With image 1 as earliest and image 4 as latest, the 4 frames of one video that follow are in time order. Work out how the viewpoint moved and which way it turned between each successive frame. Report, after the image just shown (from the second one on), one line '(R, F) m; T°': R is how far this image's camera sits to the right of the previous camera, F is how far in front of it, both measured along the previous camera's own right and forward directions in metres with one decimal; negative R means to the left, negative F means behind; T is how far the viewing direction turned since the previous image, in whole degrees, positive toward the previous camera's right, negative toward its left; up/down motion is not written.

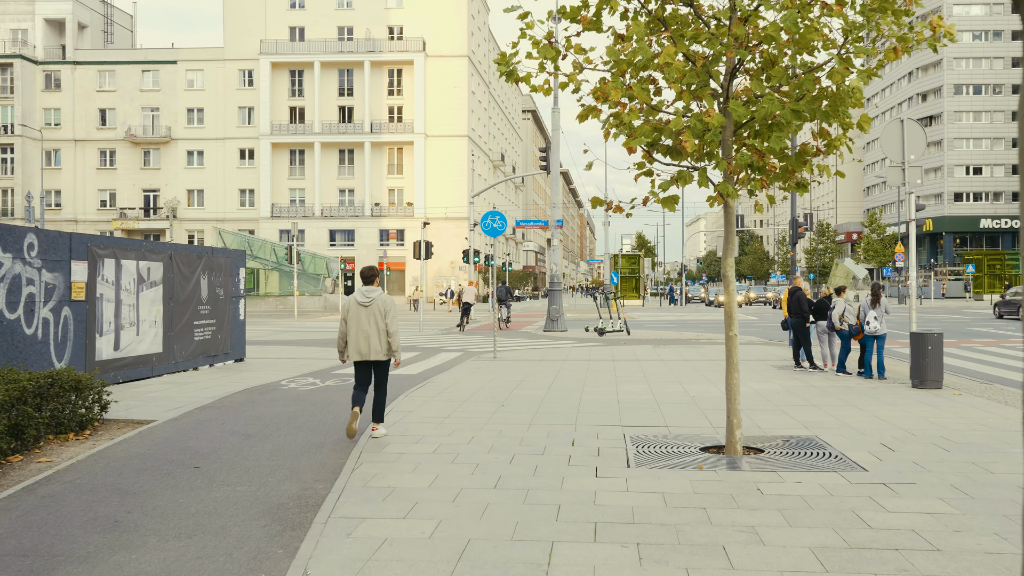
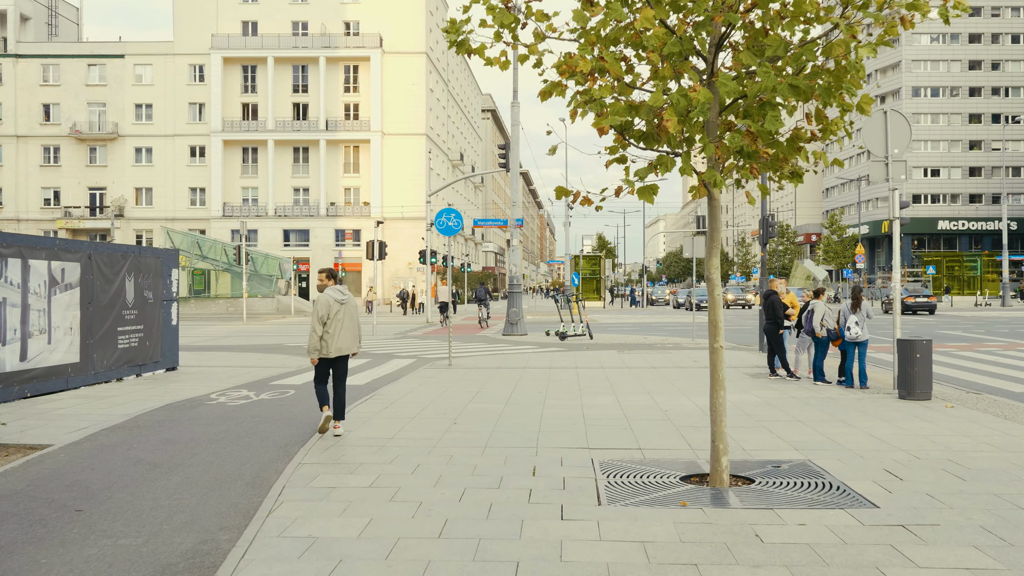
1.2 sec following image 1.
(+0.1, +1.0) m; +3°
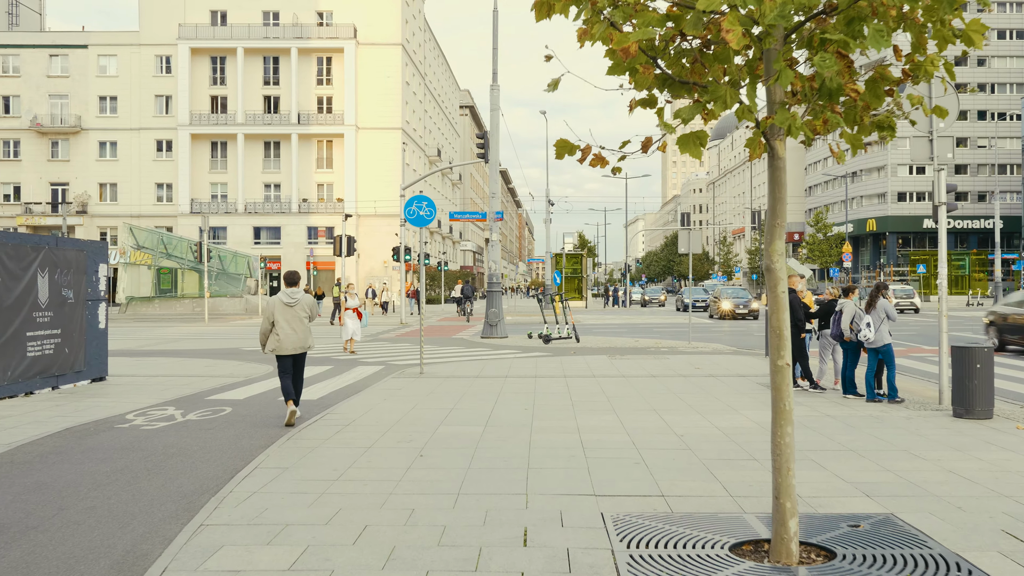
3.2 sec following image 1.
(0.0, +1.8) m; +1°
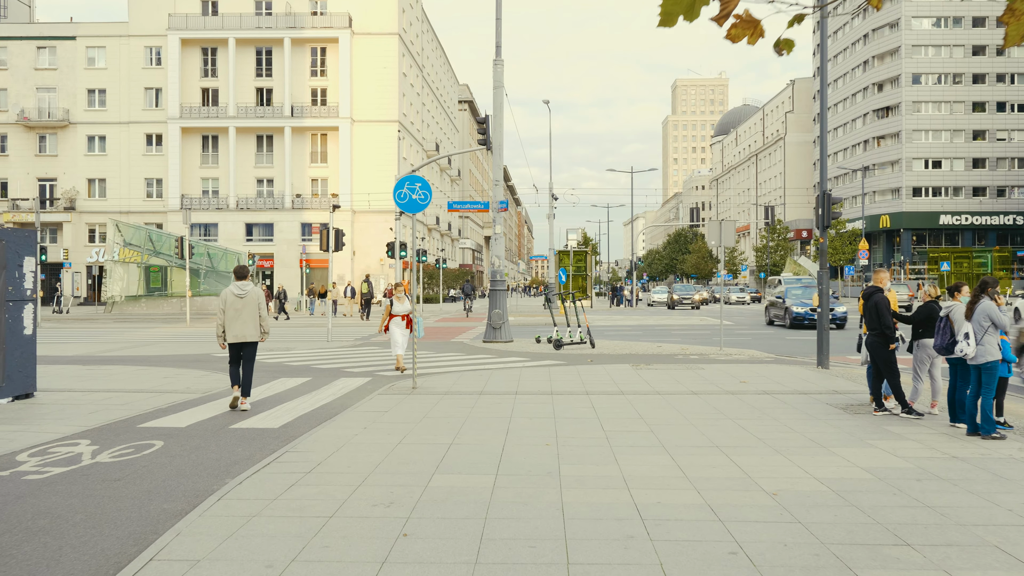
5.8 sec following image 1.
(-0.2, +2.2) m; 0°
